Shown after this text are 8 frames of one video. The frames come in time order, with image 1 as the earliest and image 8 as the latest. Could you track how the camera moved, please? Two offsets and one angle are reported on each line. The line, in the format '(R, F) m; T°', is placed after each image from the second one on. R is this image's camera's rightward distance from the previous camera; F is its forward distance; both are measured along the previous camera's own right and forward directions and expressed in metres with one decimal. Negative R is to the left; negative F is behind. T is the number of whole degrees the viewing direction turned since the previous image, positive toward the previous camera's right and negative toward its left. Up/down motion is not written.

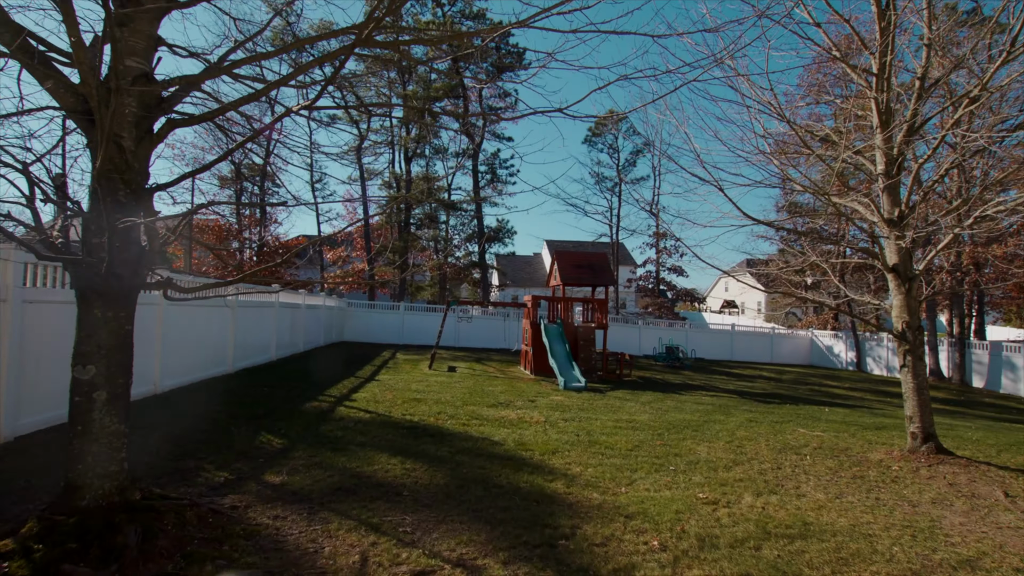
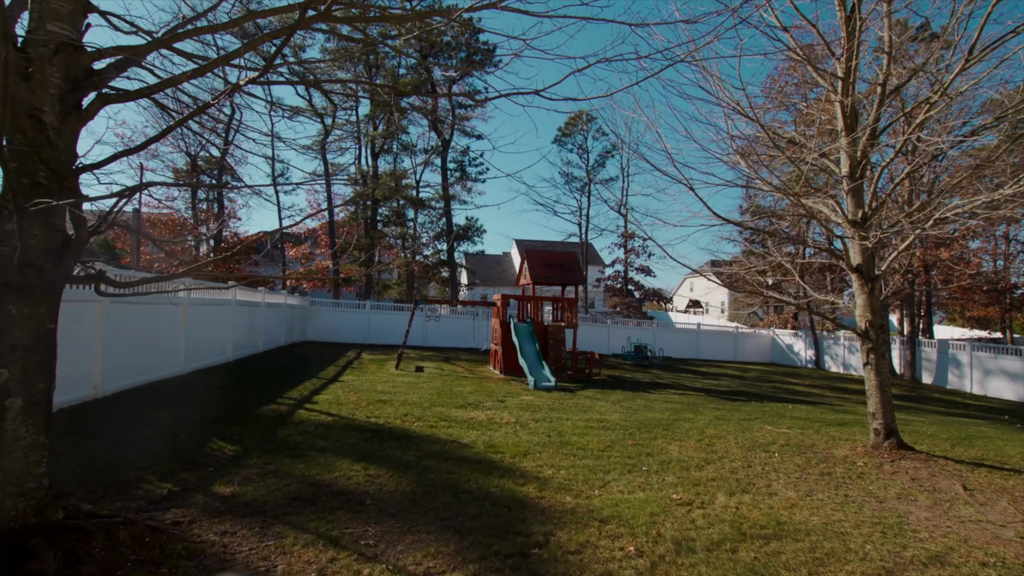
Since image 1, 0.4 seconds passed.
(0.0, +0.2) m; +4°
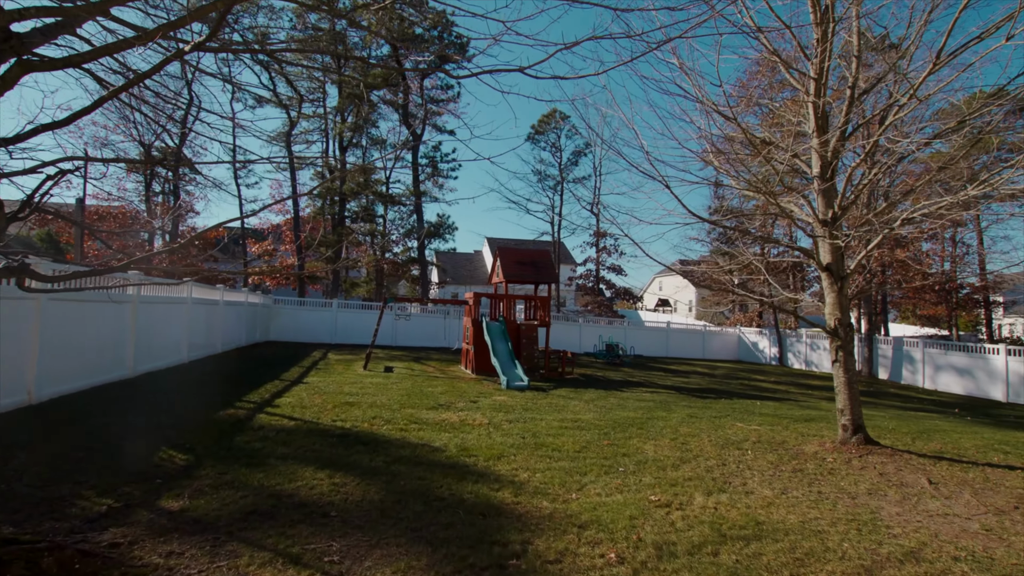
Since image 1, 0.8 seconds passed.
(0.0, +0.2) m; +4°
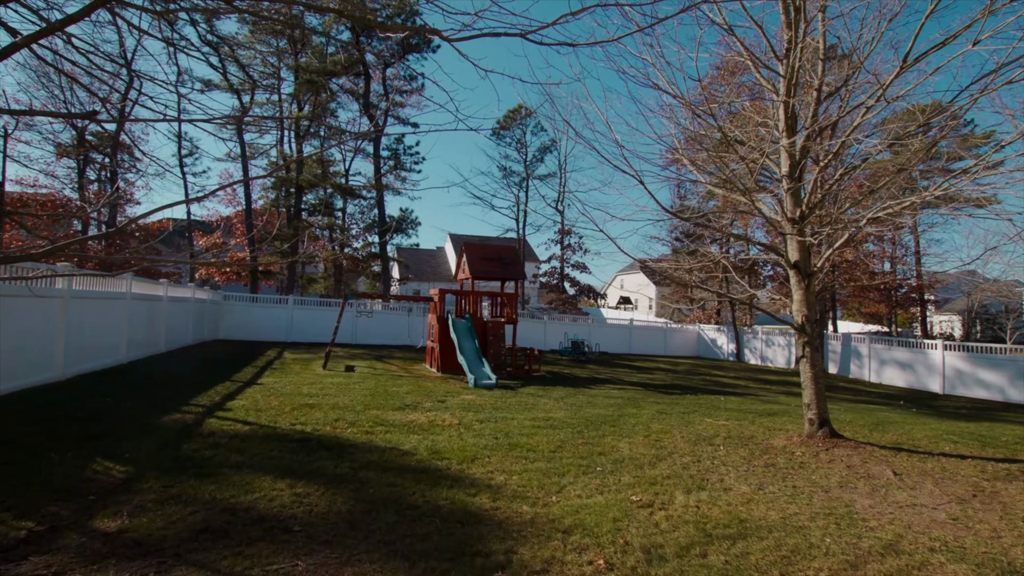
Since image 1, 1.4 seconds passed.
(-0.2, +0.3) m; +5°
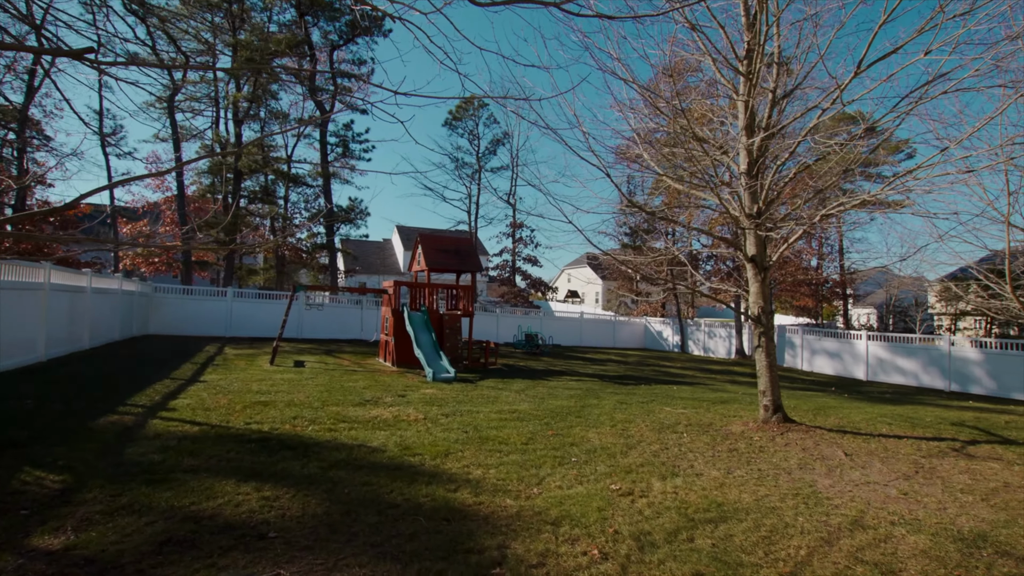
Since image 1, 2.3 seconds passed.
(-0.3, +0.1) m; +6°
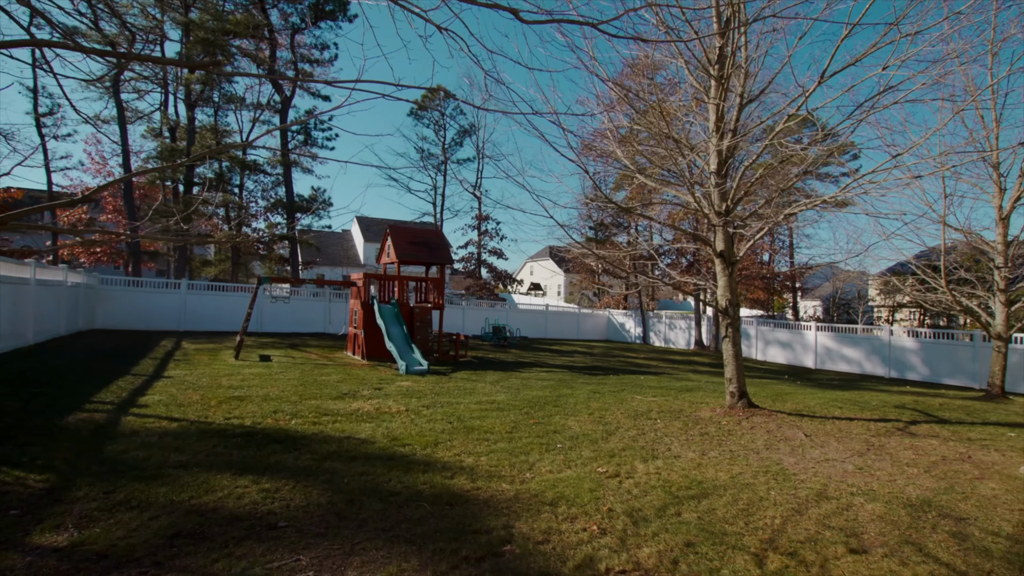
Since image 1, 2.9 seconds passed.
(-0.3, -0.1) m; +5°
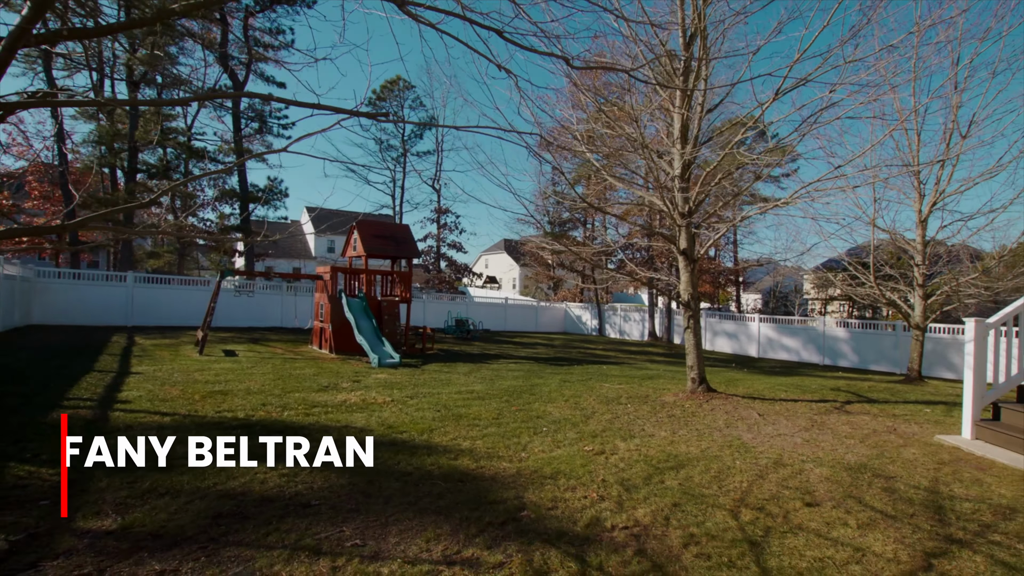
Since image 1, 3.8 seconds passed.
(-0.5, -0.4) m; +6°
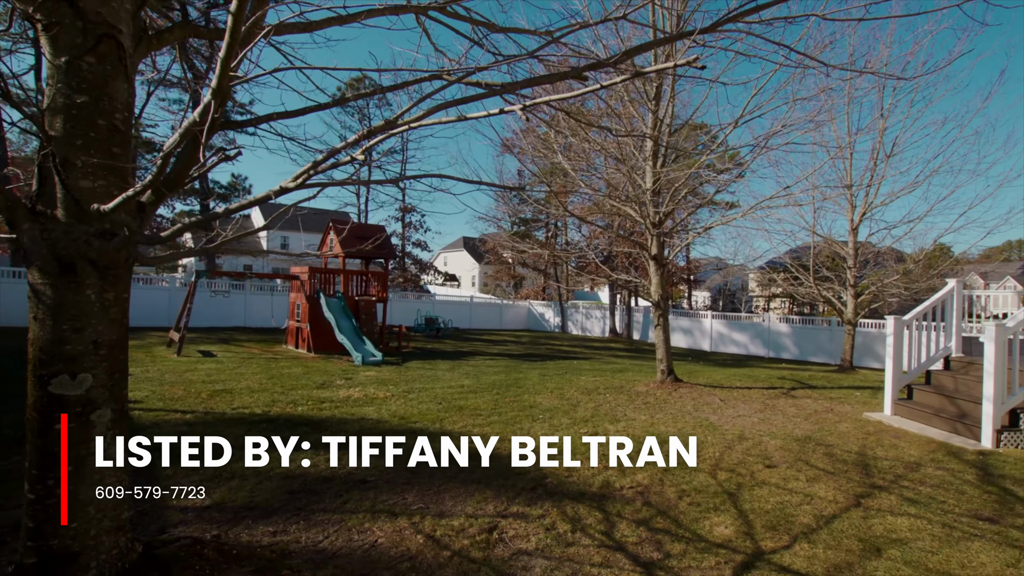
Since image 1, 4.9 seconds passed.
(-0.7, -0.7) m; +5°
